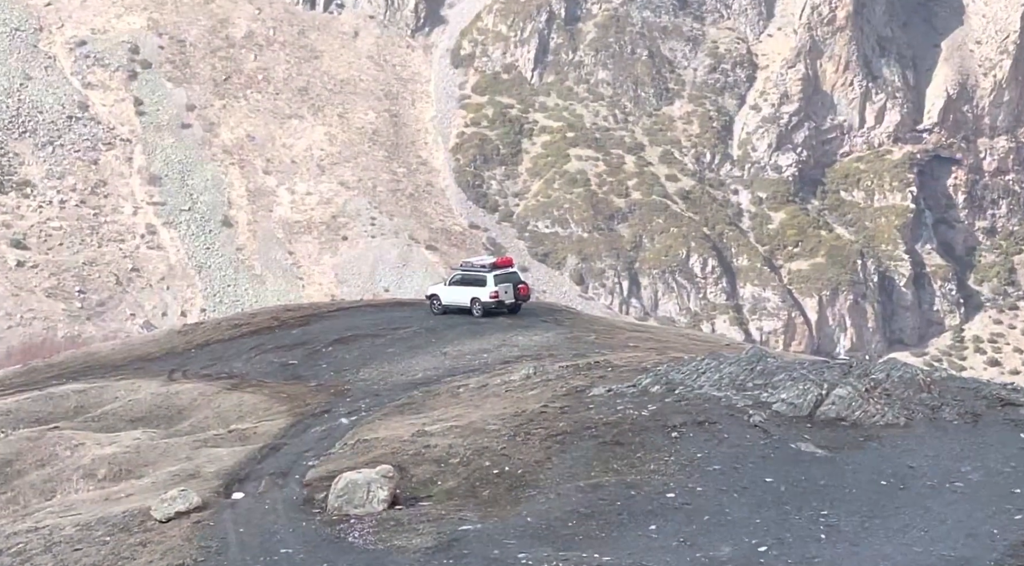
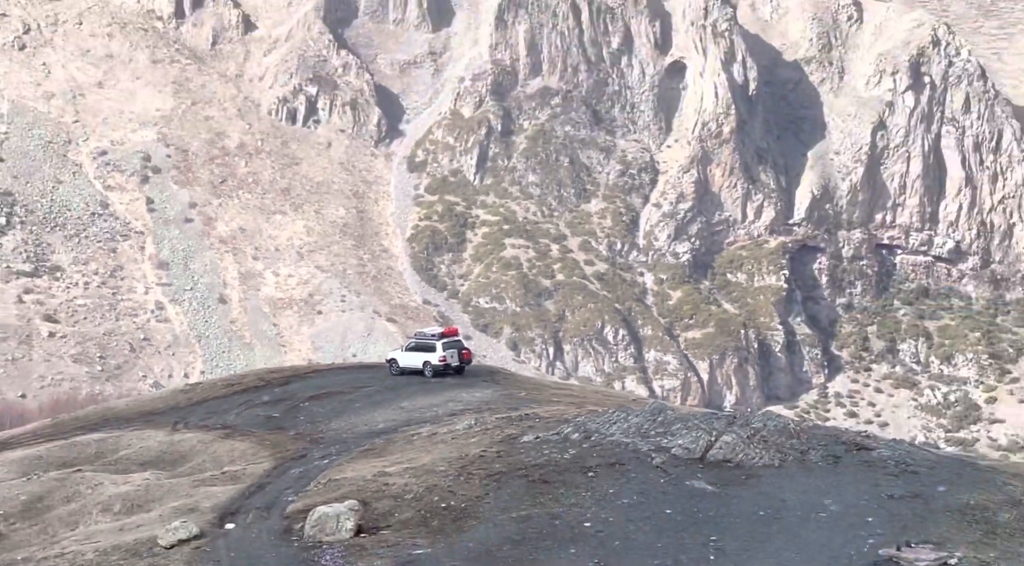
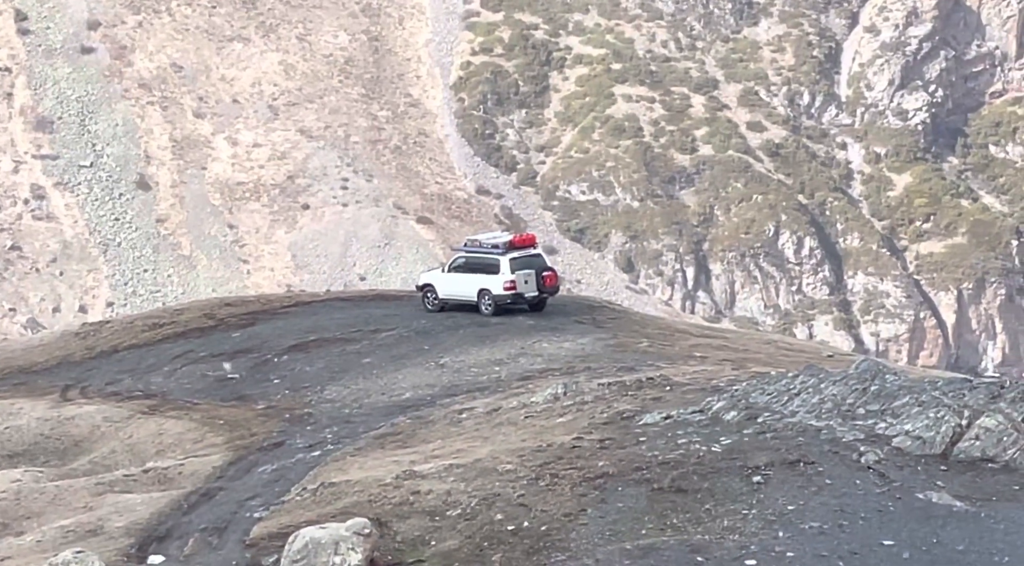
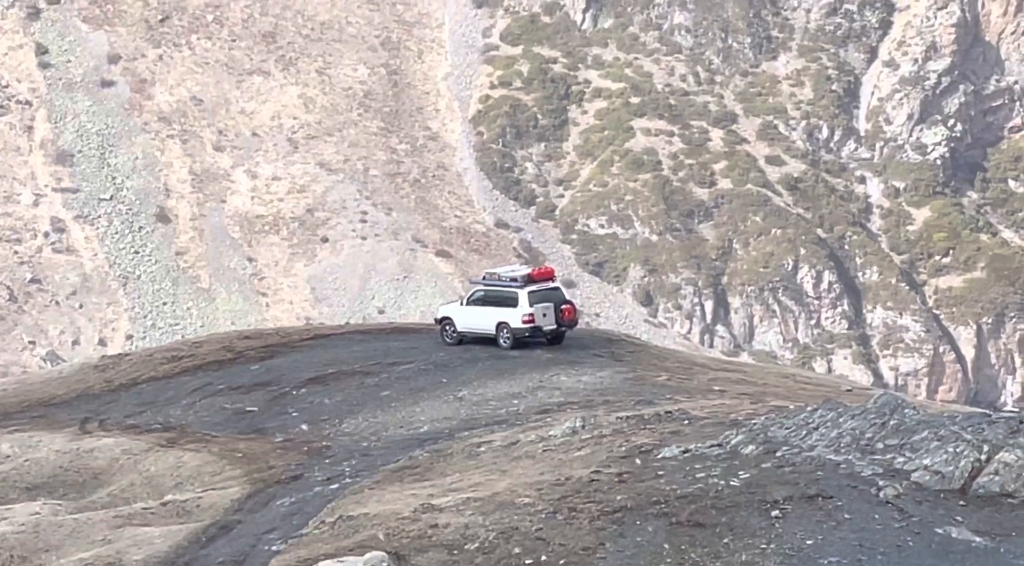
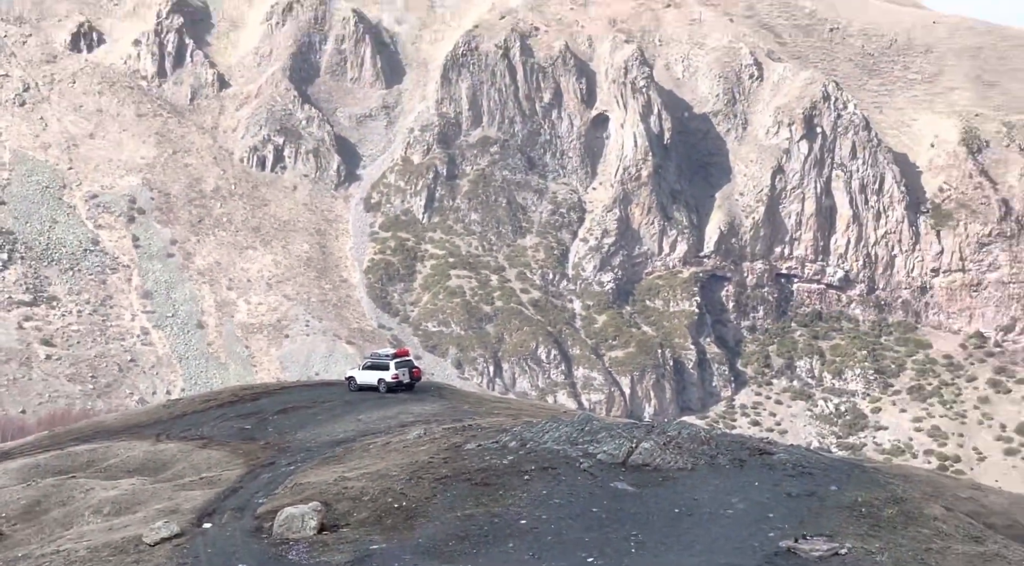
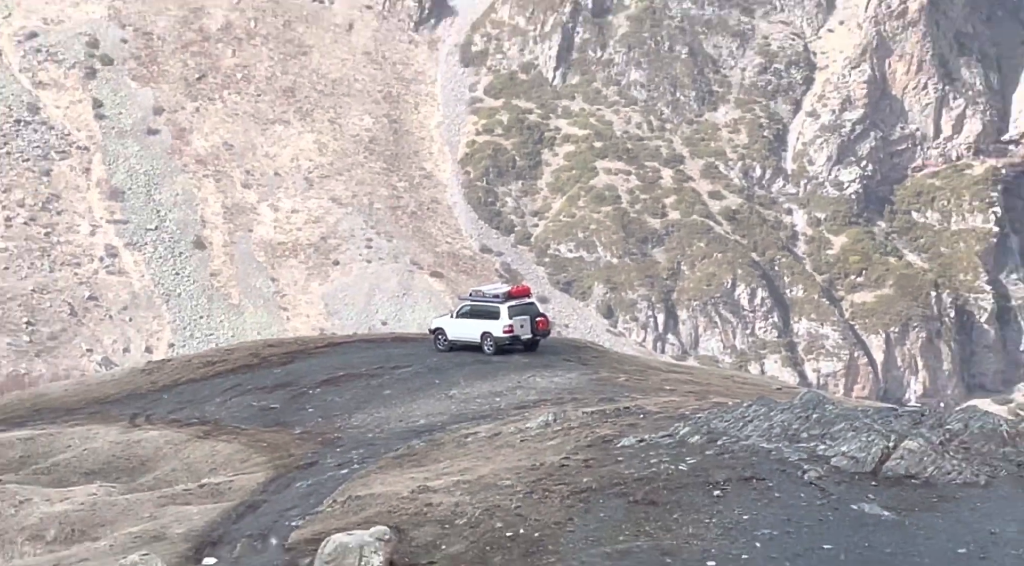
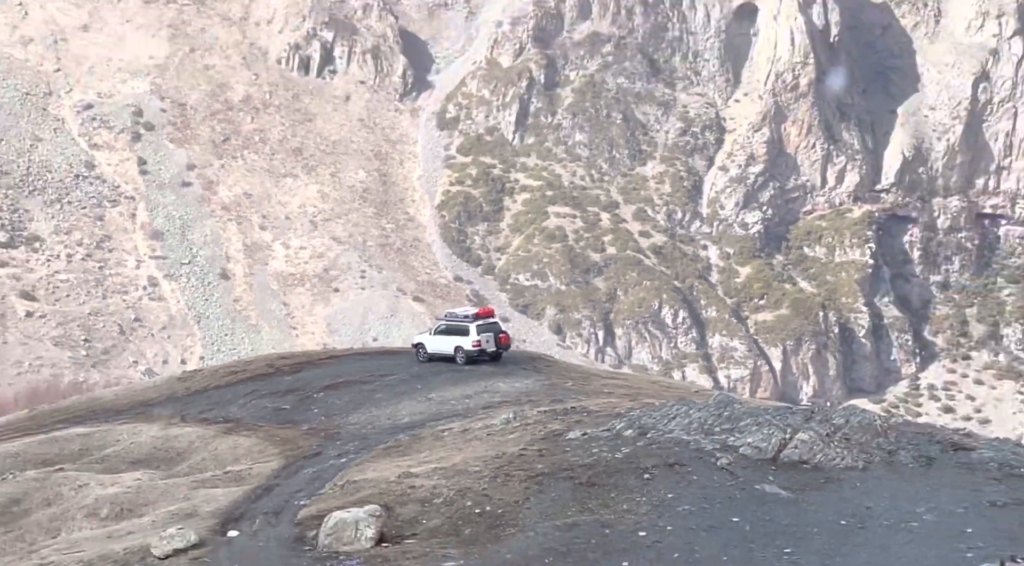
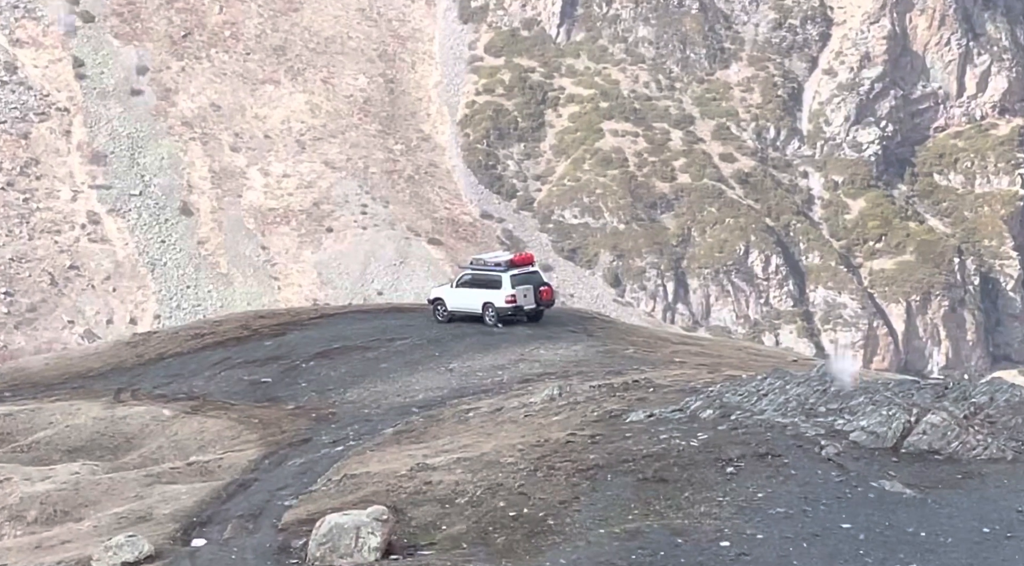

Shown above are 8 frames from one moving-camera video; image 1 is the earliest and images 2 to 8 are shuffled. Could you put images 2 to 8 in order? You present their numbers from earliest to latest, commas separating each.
8, 3, 4, 6, 7, 2, 5
